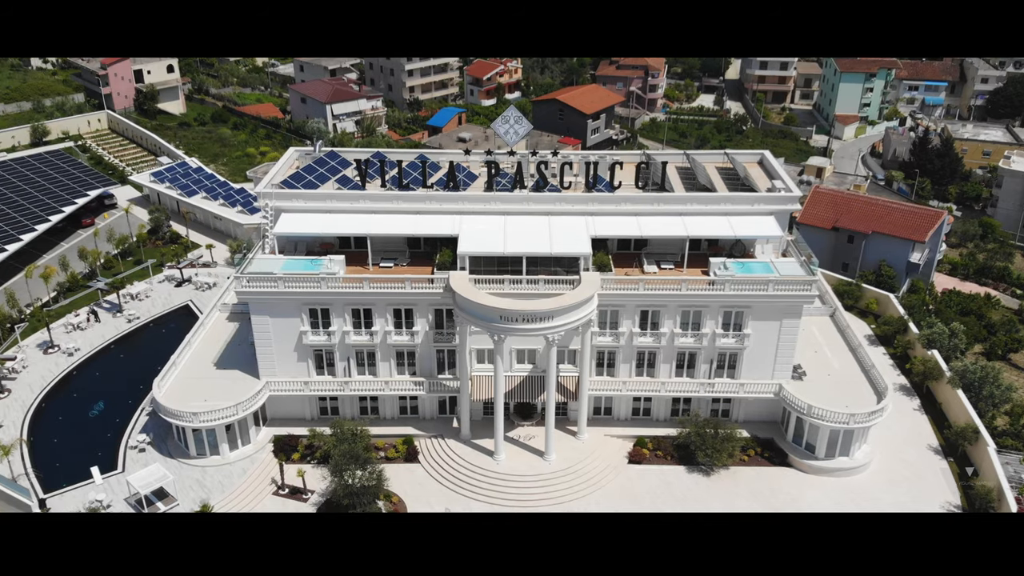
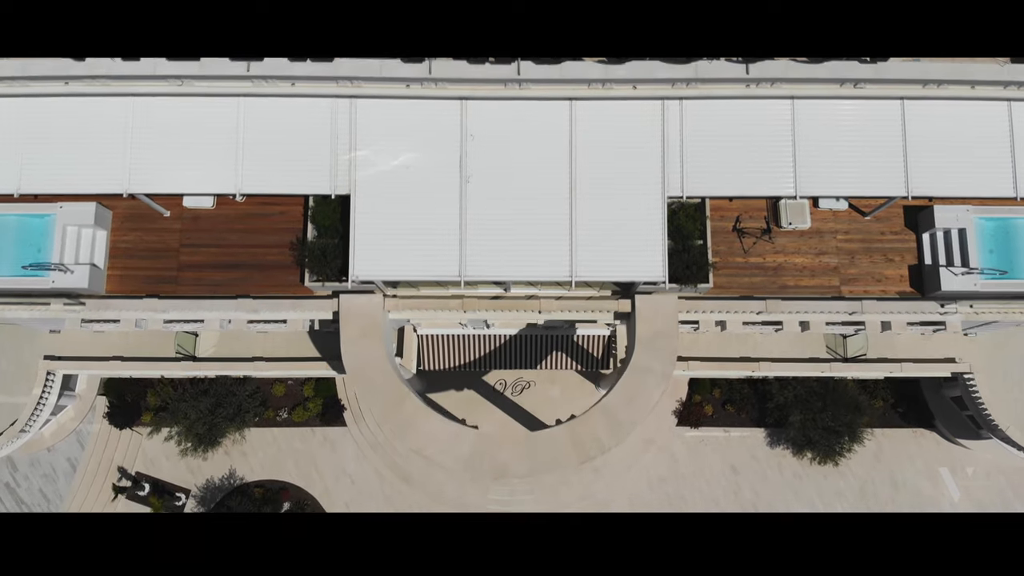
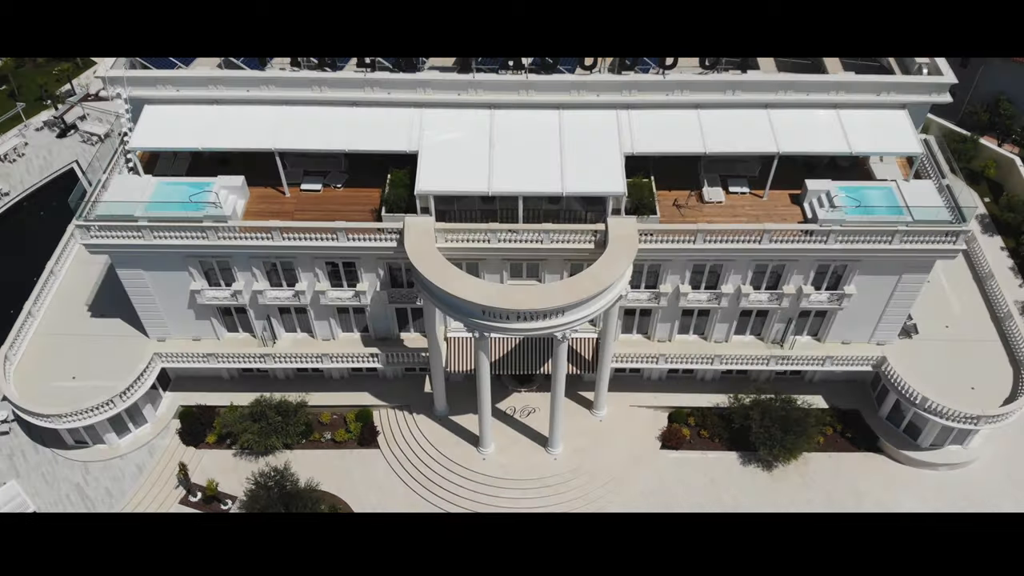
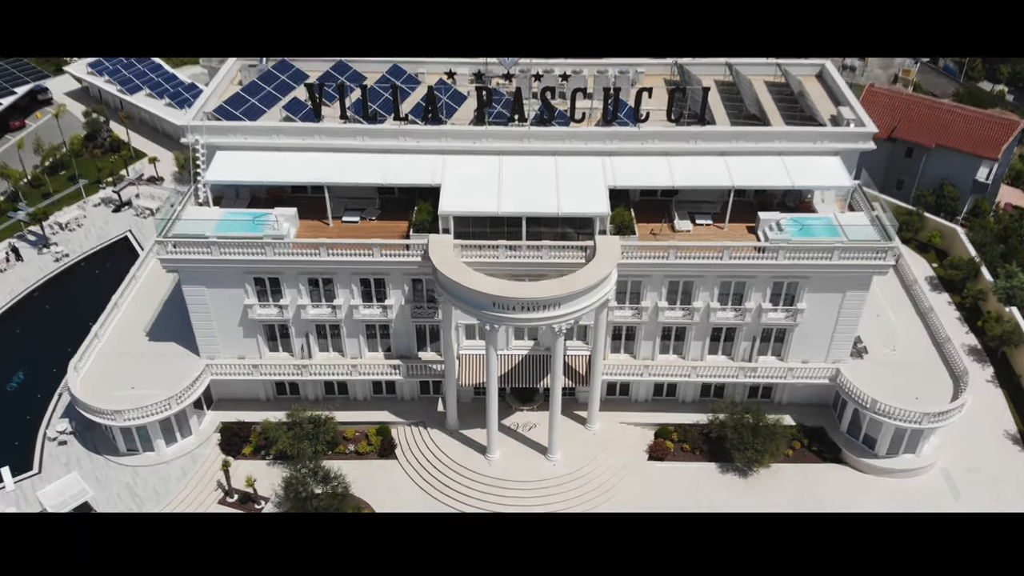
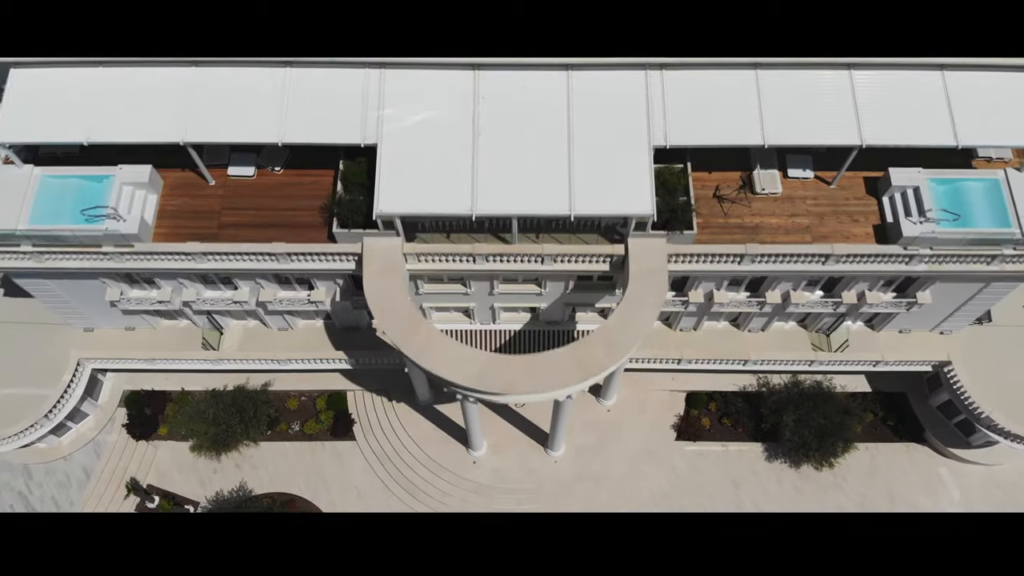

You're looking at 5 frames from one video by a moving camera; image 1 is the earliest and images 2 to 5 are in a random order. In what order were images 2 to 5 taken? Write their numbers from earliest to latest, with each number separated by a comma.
4, 3, 5, 2
